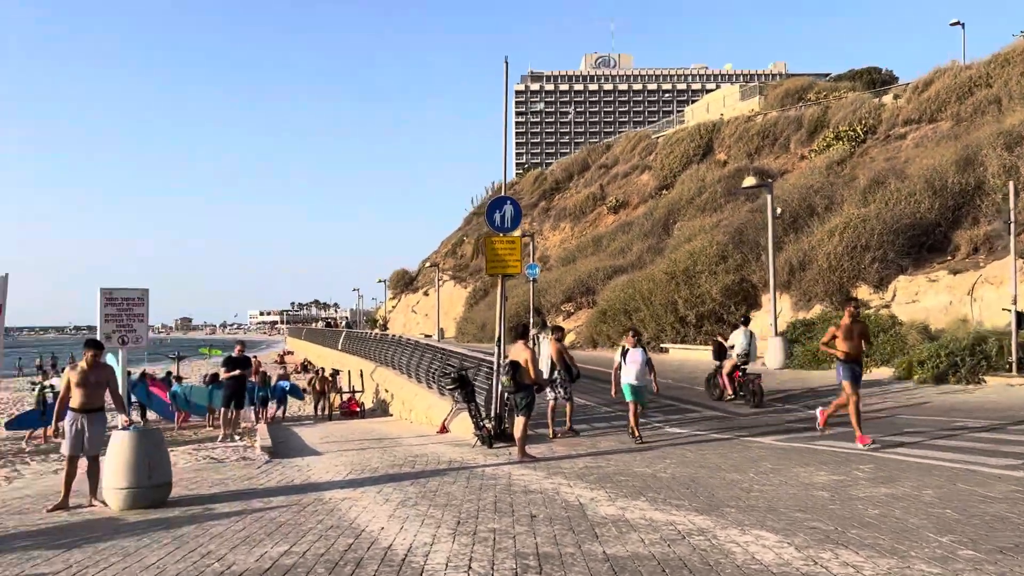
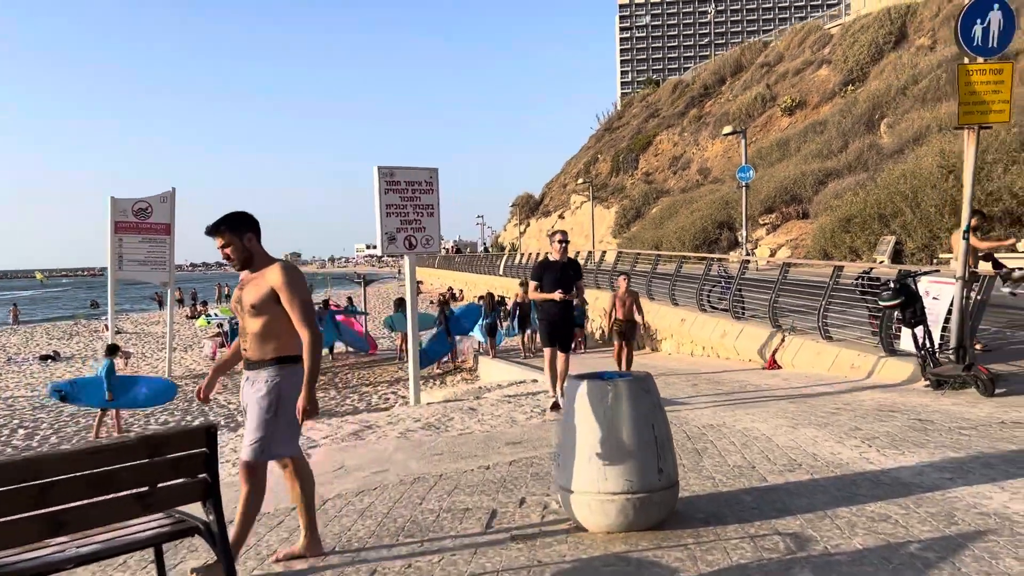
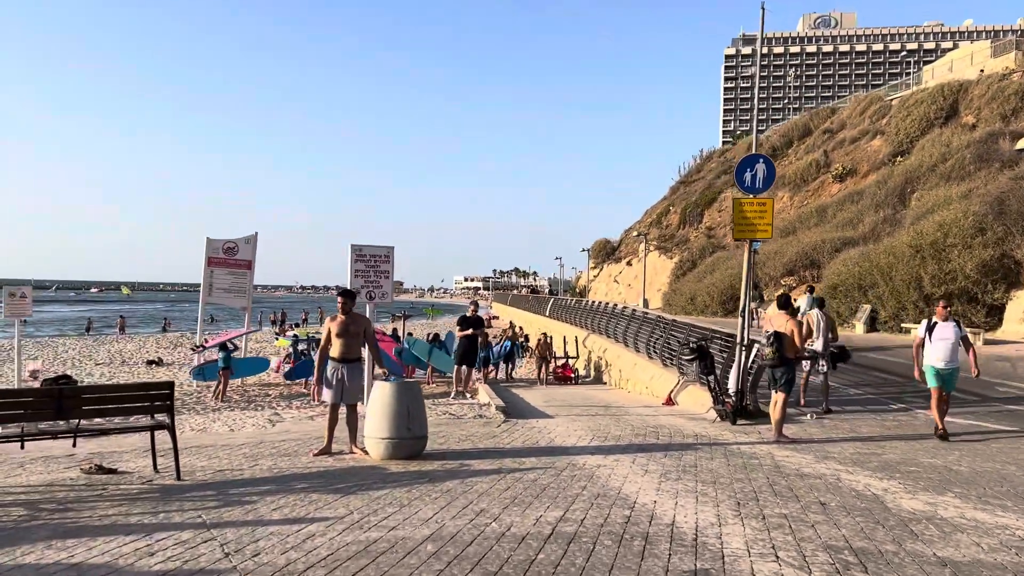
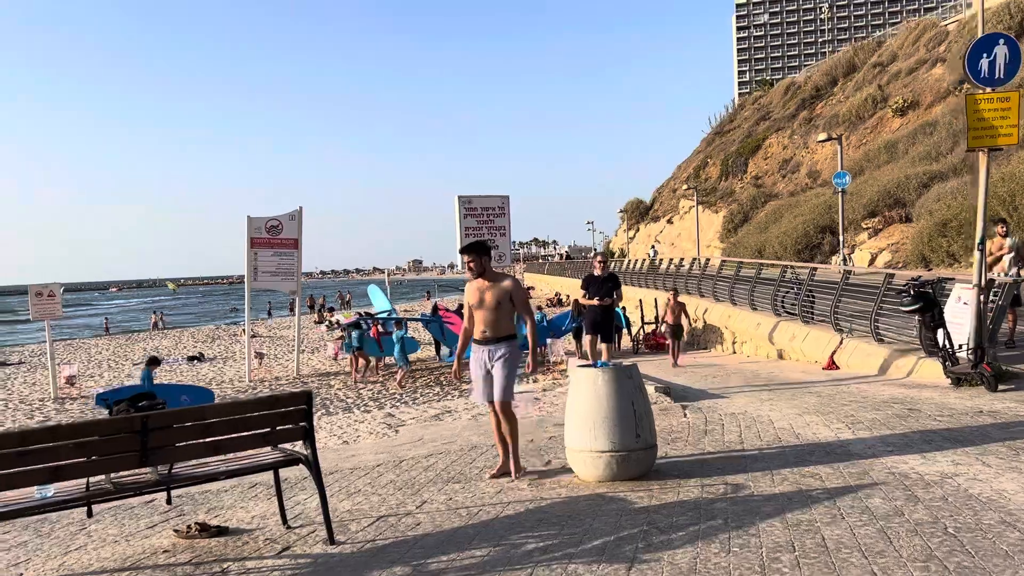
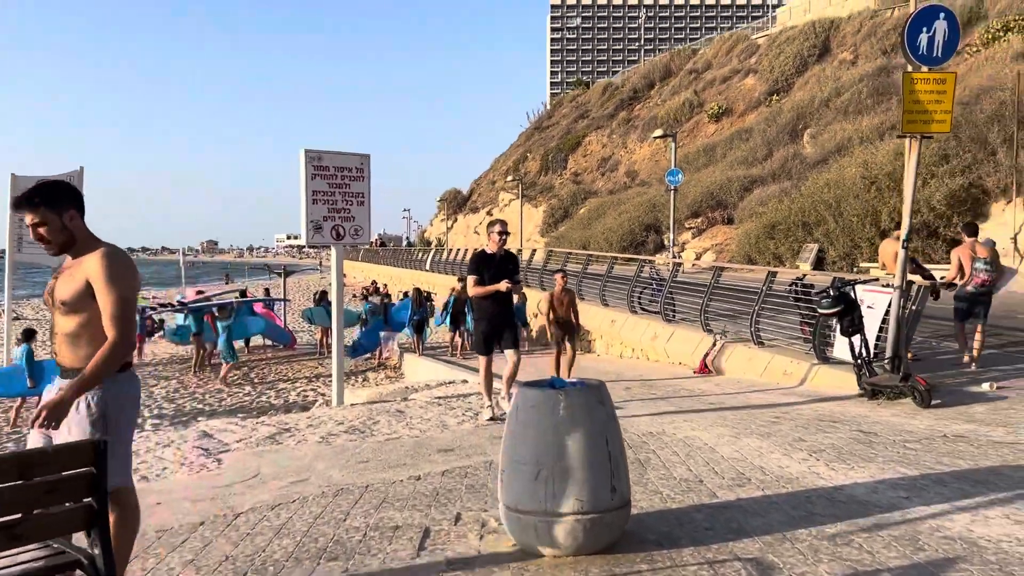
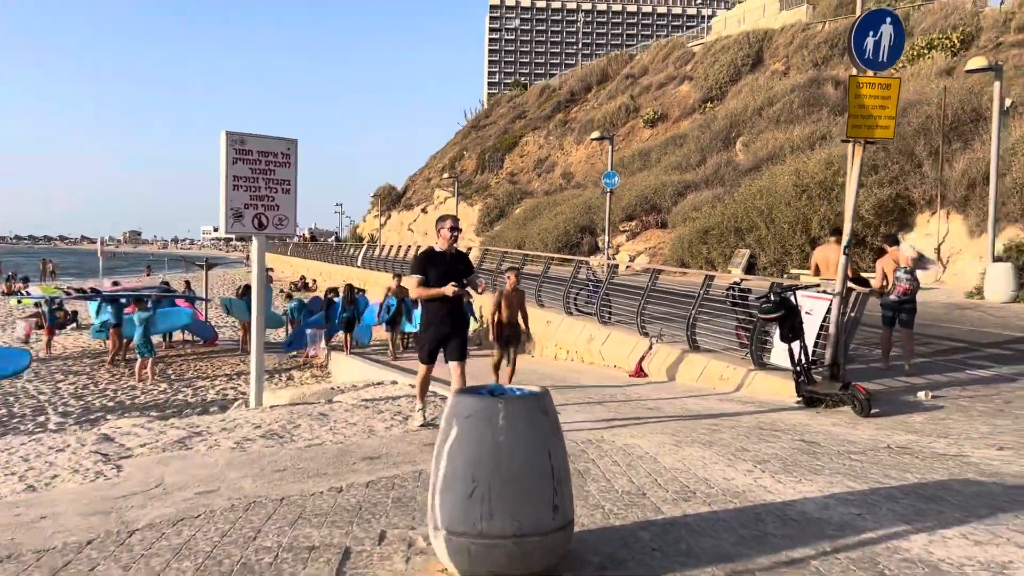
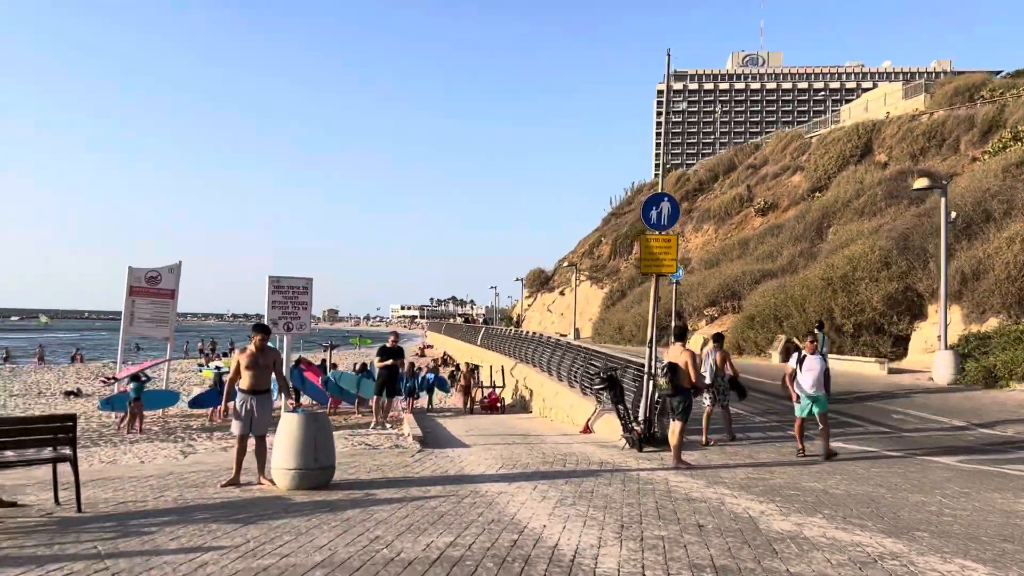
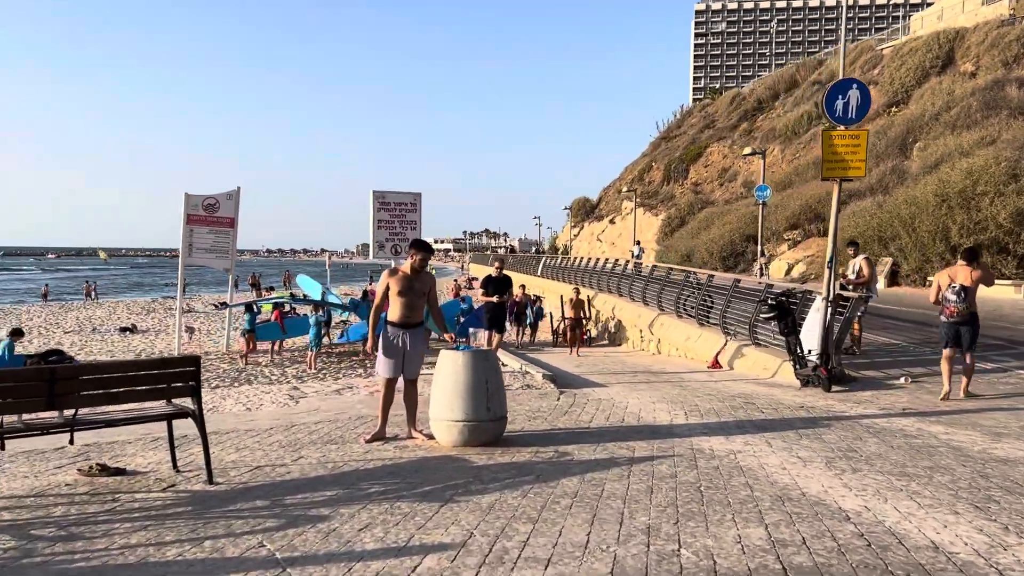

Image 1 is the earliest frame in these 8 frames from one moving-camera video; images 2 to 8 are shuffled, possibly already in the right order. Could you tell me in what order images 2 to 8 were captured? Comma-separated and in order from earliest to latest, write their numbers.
7, 3, 8, 4, 2, 5, 6
